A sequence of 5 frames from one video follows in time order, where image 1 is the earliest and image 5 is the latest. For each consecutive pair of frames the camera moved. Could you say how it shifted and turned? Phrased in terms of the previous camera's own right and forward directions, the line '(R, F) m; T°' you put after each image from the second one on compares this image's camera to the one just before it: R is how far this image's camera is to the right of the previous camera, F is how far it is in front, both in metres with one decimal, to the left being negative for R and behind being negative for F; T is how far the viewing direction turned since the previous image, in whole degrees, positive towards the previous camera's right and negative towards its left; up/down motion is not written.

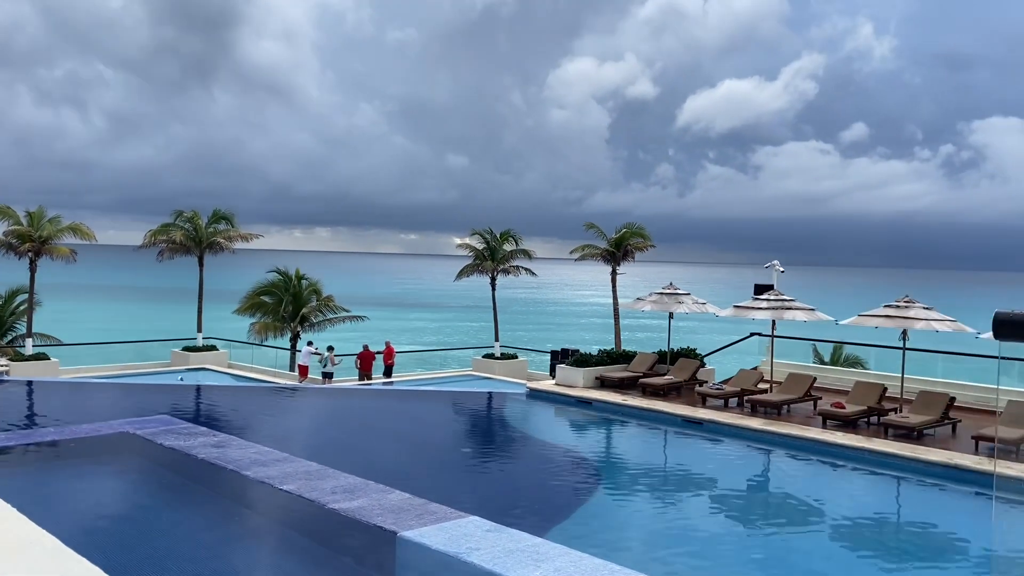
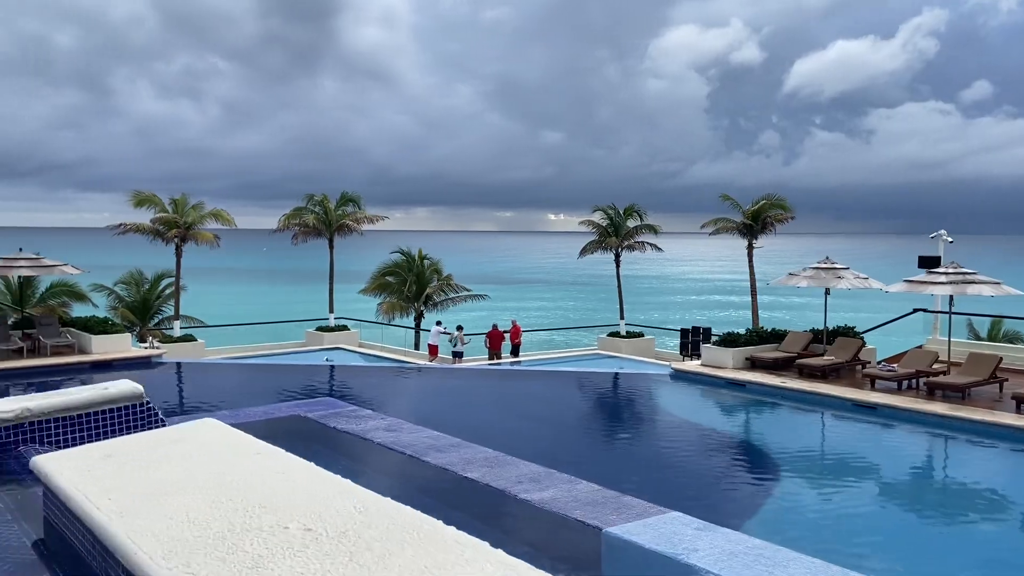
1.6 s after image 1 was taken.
(-0.5, +0.2) m; -7°
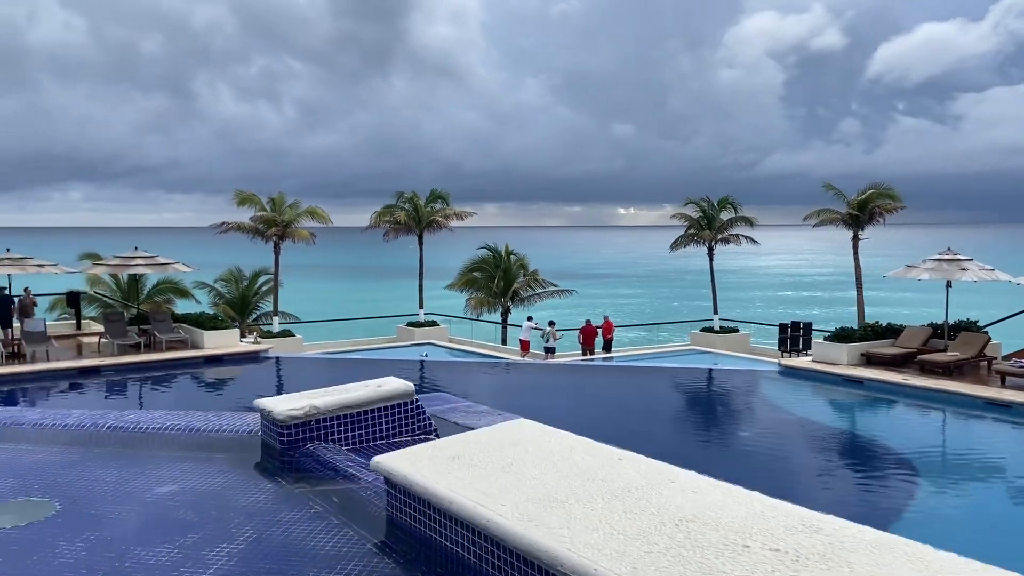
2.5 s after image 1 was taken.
(-0.4, +0.1) m; -5°
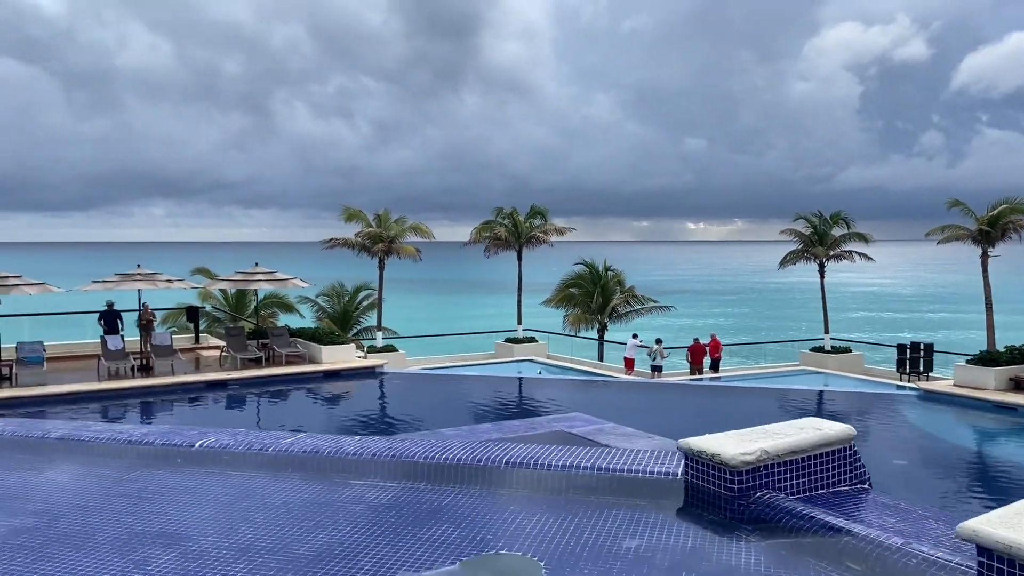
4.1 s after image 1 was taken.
(-0.6, +0.1) m; -5°
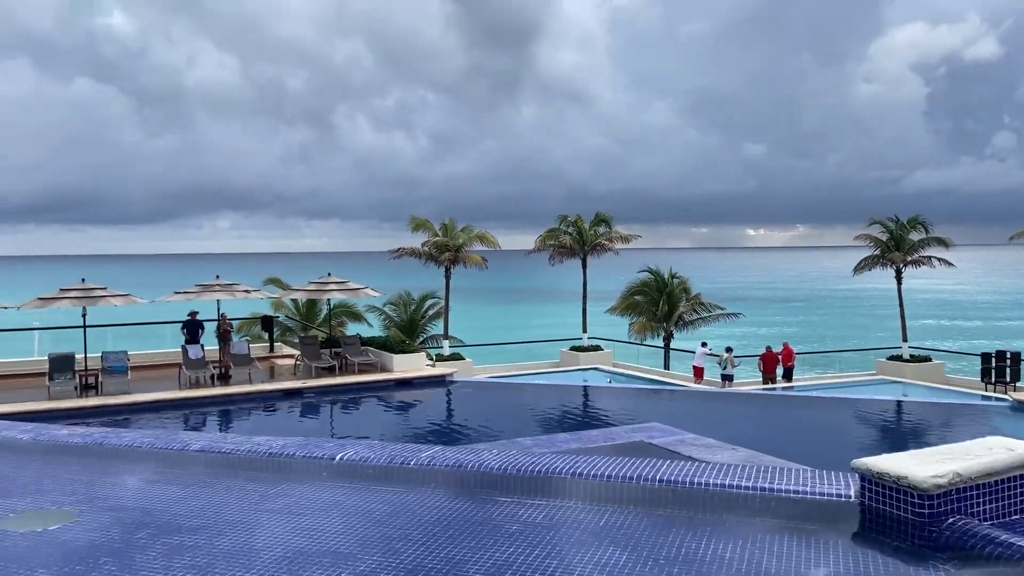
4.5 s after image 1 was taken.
(-0.1, 0.0) m; -4°
